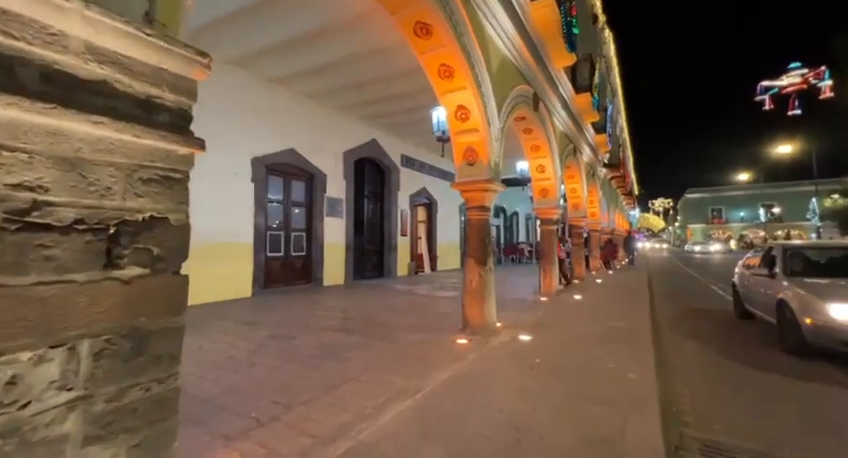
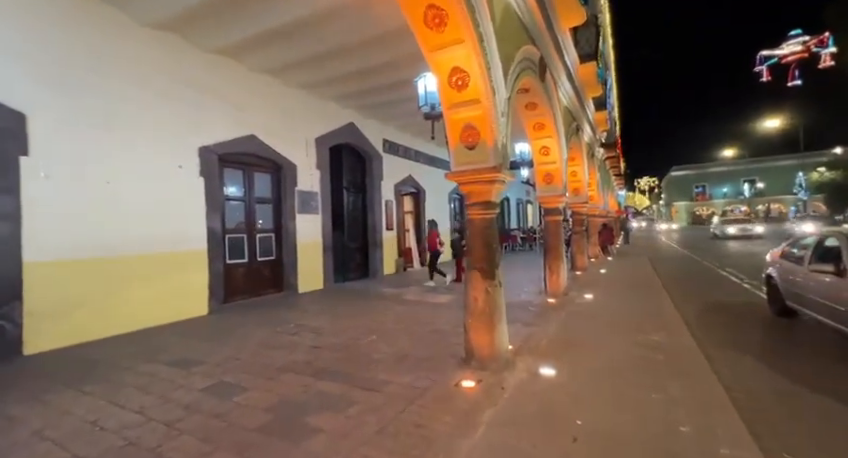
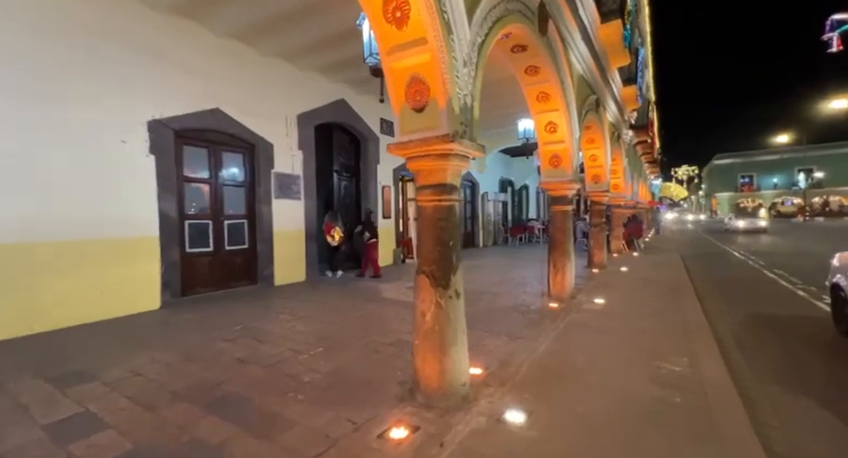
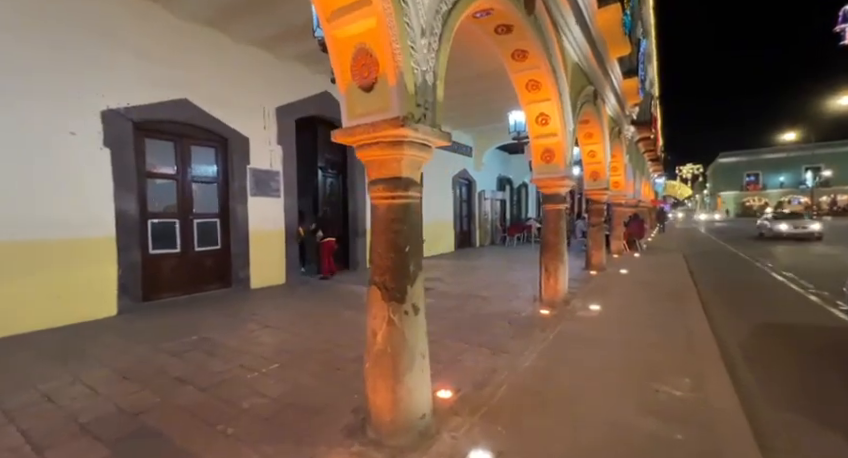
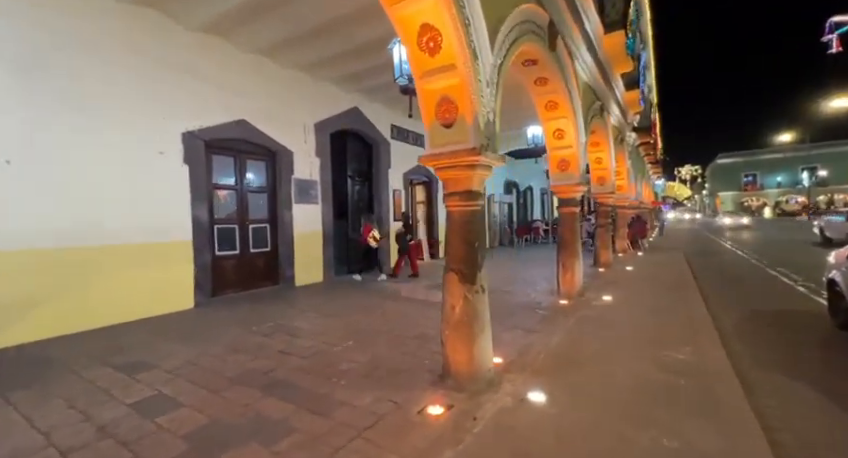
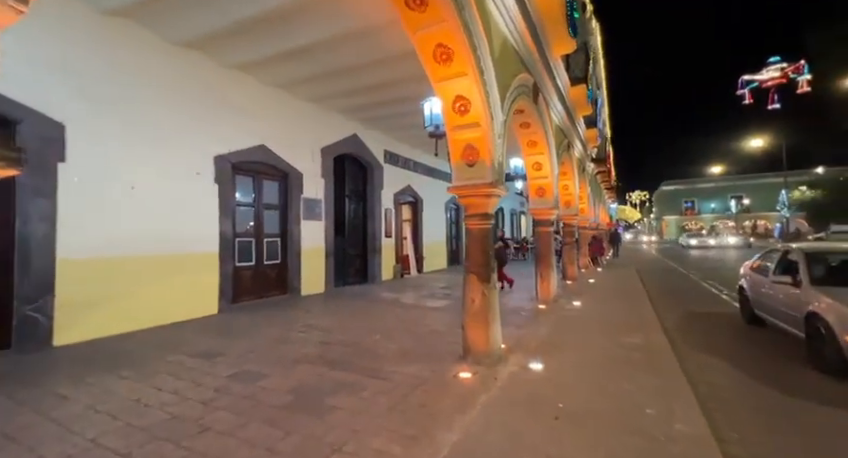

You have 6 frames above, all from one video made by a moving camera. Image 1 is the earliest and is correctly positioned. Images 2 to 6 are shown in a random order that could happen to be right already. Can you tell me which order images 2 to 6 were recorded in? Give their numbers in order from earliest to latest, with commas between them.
6, 2, 5, 3, 4
